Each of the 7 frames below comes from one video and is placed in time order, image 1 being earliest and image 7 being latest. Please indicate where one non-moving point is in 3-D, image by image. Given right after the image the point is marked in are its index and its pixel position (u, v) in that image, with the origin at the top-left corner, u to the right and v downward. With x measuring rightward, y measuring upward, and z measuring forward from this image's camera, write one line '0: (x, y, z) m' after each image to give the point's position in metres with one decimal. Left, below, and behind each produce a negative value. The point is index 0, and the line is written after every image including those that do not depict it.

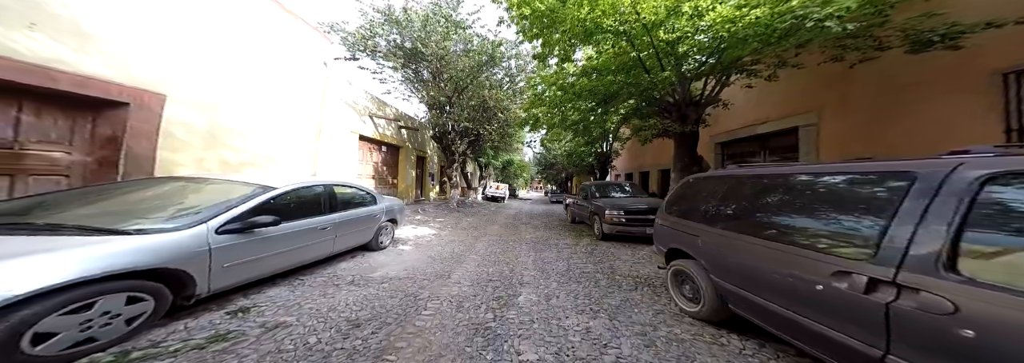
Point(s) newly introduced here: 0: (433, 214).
0: (-3.3, -1.3, +9.6) m
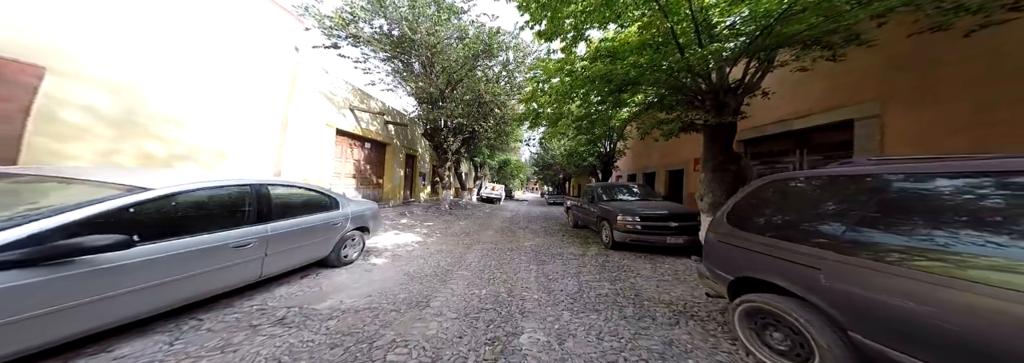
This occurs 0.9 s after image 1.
0: (-3.3, -1.3, +8.7) m
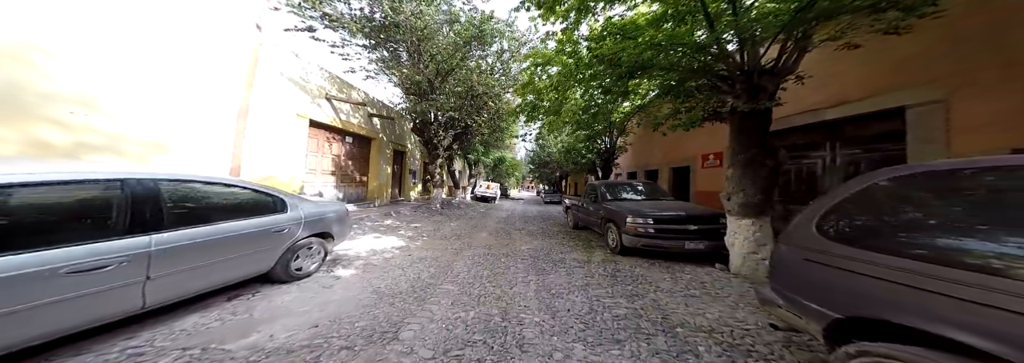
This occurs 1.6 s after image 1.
0: (-3.4, -1.2, +8.0) m
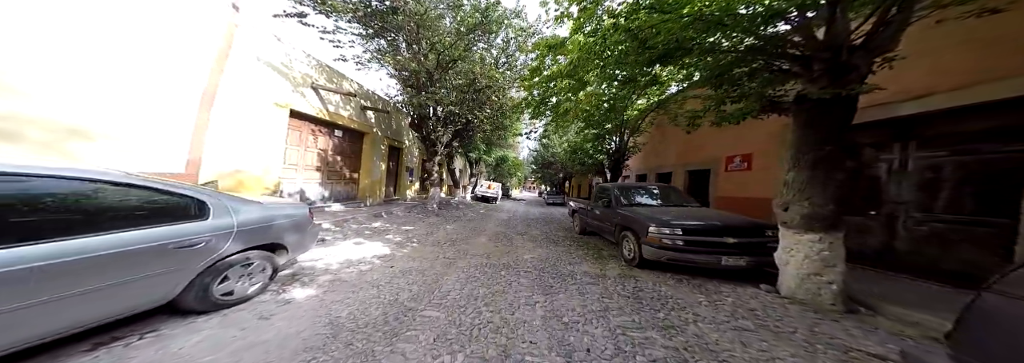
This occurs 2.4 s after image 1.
0: (-3.3, -1.2, +7.3) m
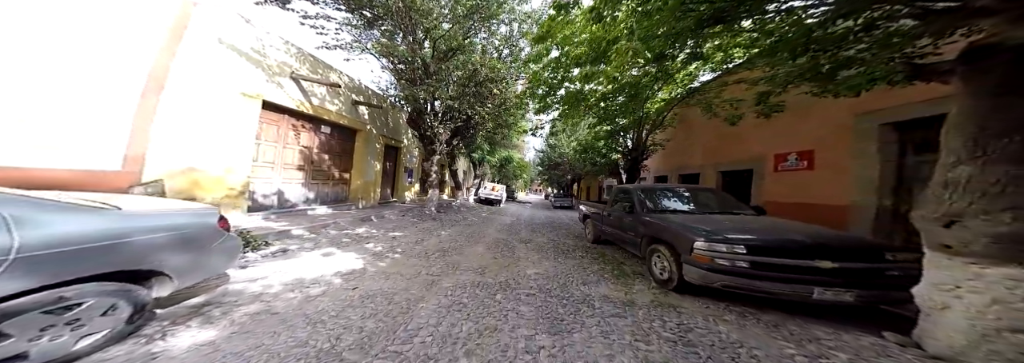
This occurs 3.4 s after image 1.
0: (-3.1, -1.2, +6.5) m
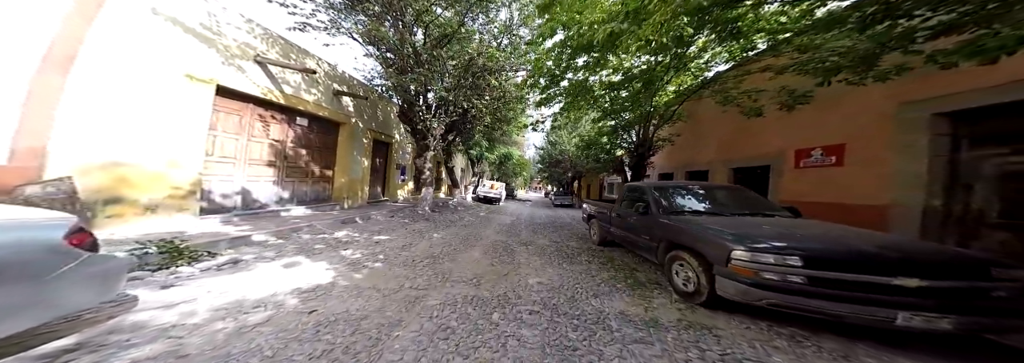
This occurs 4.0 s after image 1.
0: (-3.2, -1.1, +5.8) m
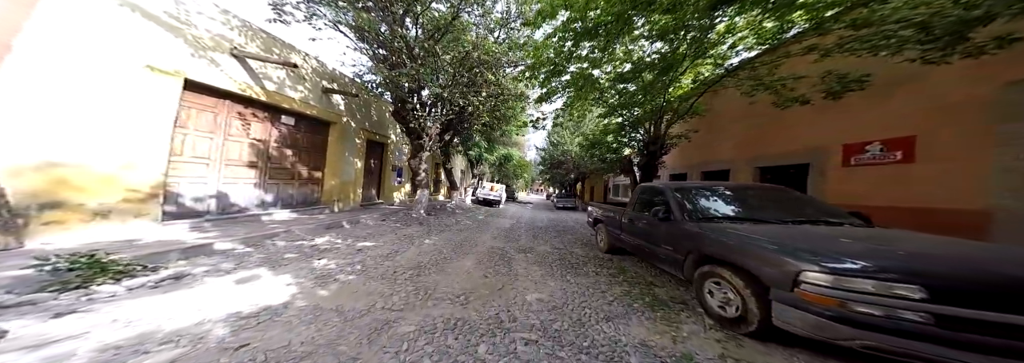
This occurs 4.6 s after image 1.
0: (-3.1, -1.1, +5.4) m
